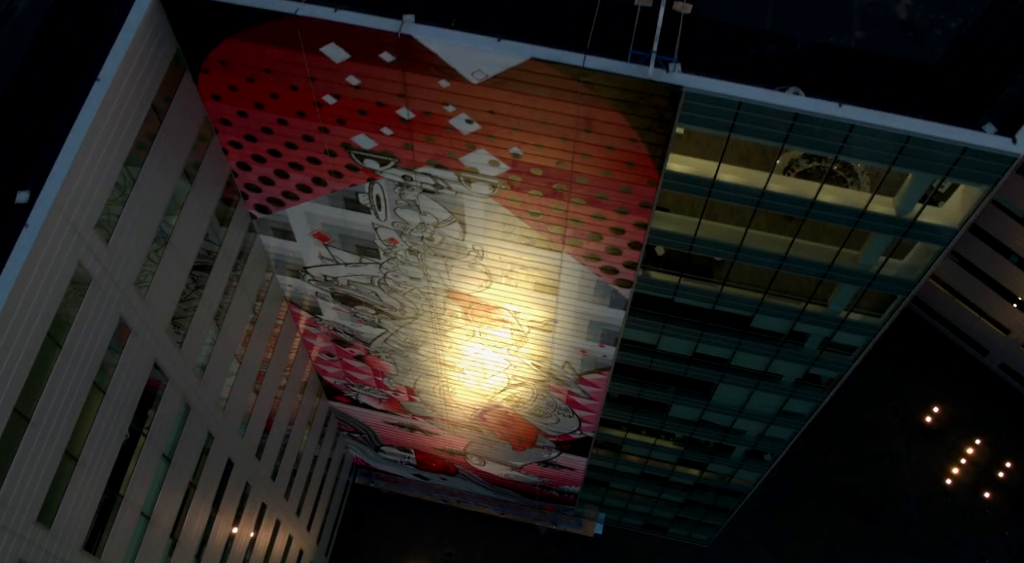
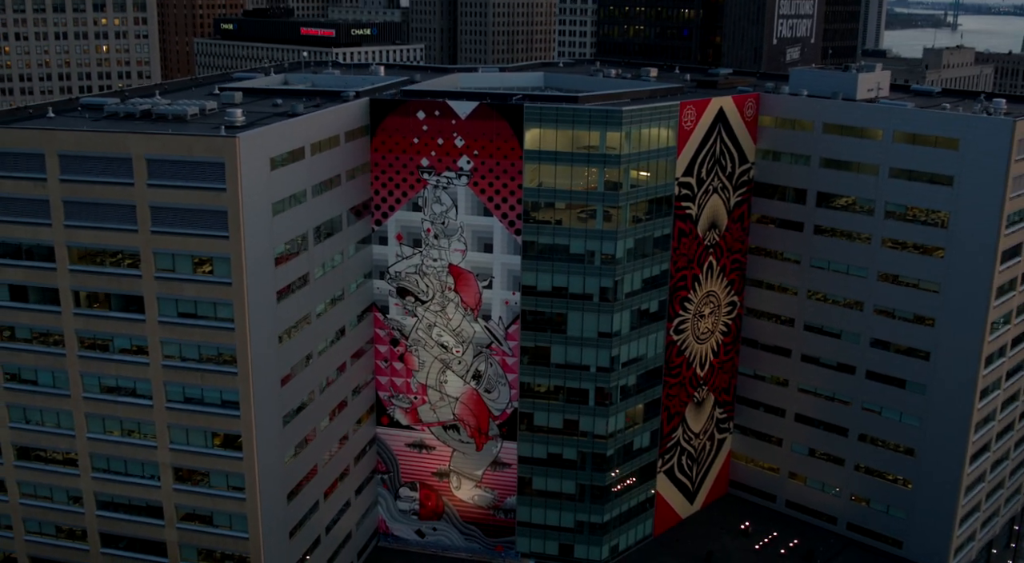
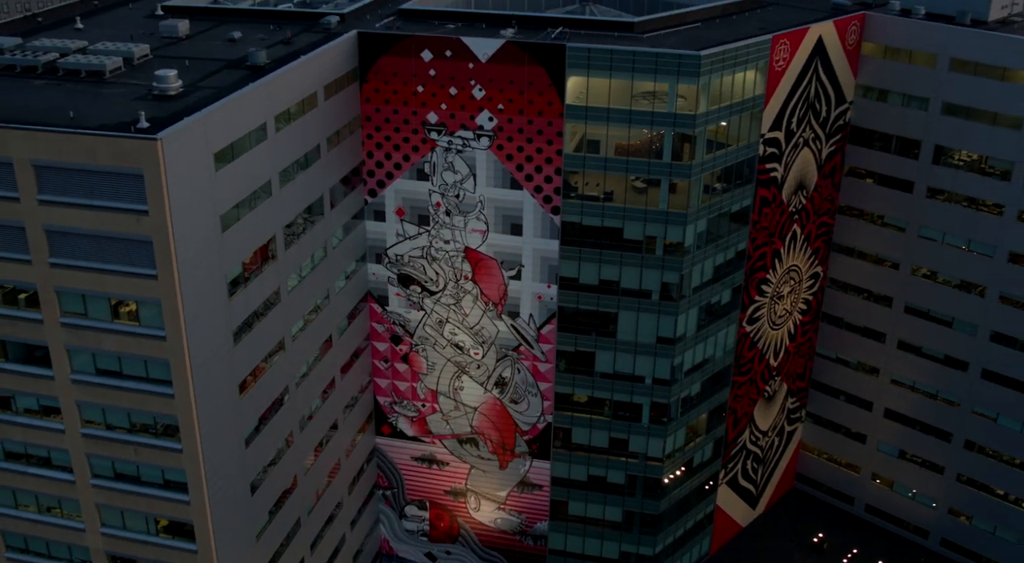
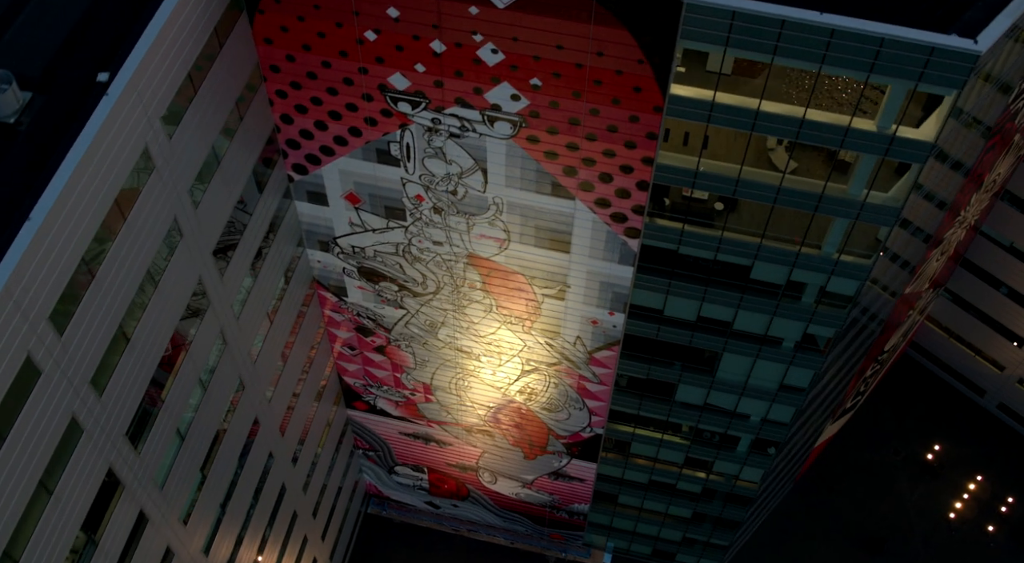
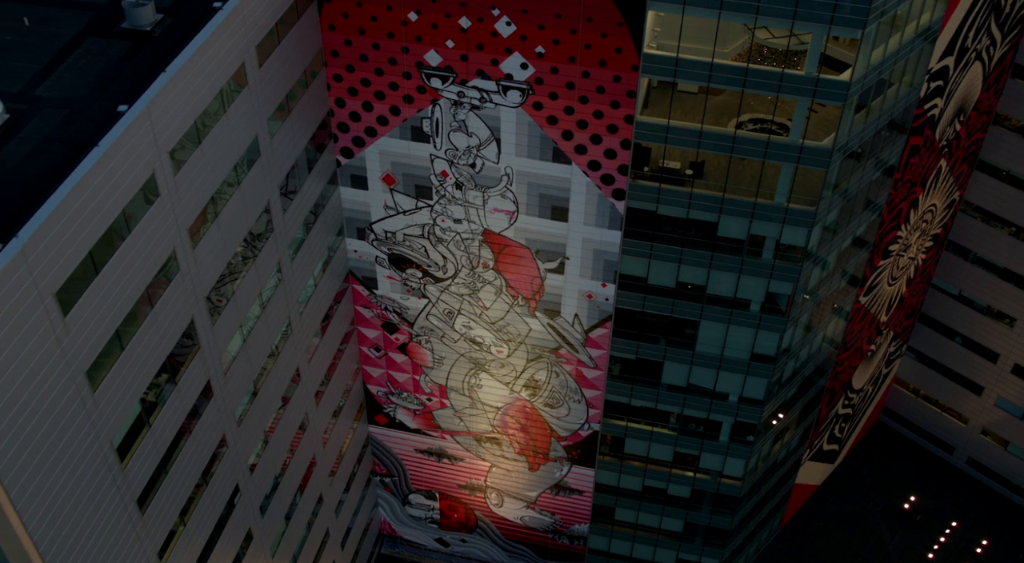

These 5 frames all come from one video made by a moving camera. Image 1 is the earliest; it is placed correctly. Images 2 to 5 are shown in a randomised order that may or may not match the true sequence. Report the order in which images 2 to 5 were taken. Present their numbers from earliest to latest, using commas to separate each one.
4, 5, 3, 2
